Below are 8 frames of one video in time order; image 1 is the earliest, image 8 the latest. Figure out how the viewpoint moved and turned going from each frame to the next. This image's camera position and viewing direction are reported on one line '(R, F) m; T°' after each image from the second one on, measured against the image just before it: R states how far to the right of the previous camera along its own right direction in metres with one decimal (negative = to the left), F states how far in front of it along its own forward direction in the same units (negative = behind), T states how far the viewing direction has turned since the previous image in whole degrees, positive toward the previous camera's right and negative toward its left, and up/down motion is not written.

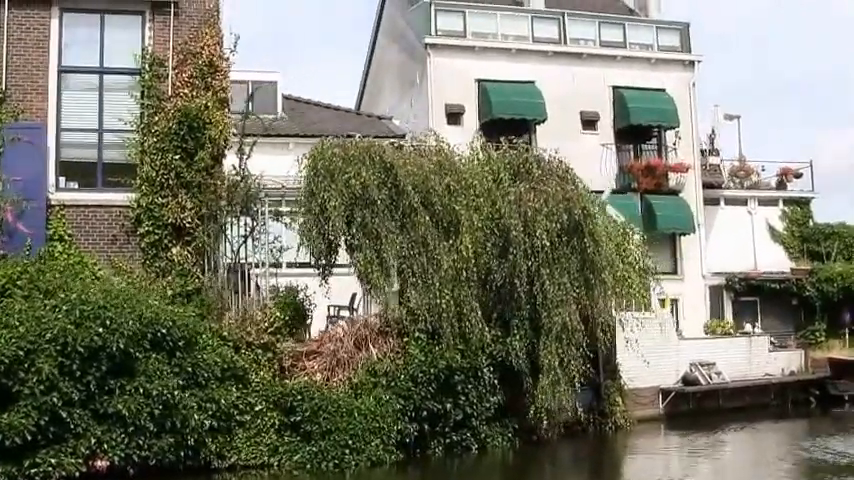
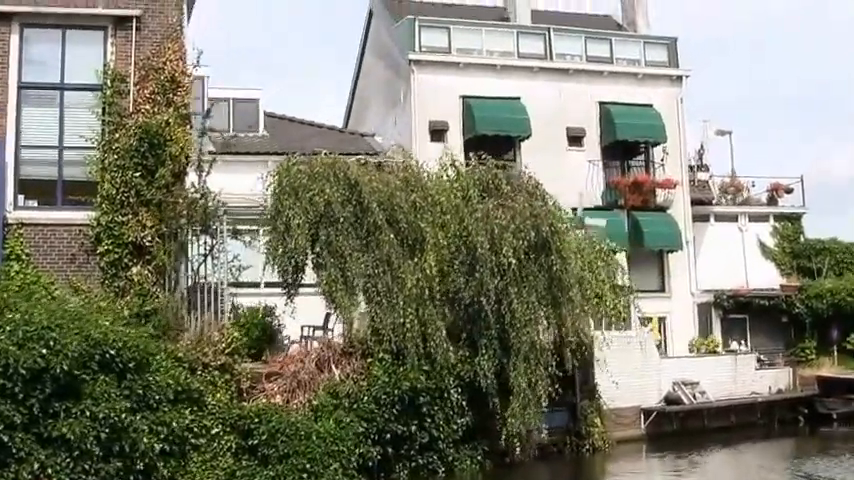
(+0.7, +0.4) m; 0°
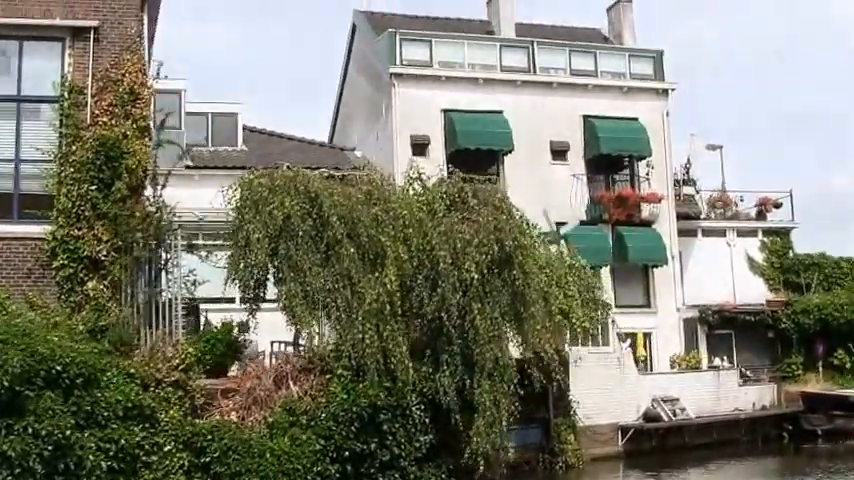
(+0.8, +0.4) m; 0°
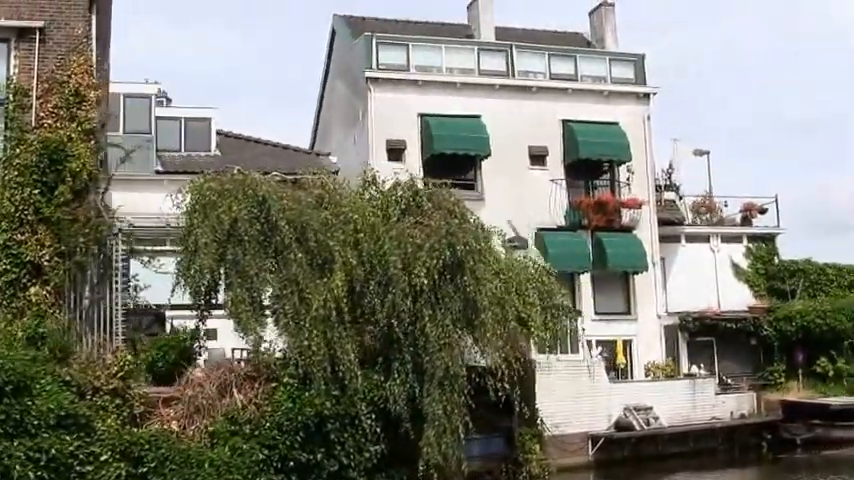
(+0.9, +0.5) m; -1°
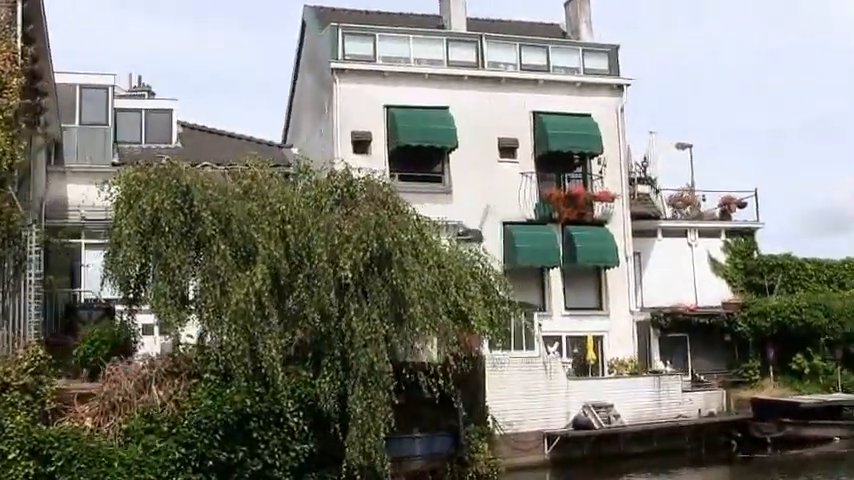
(+1.3, +0.7) m; -1°
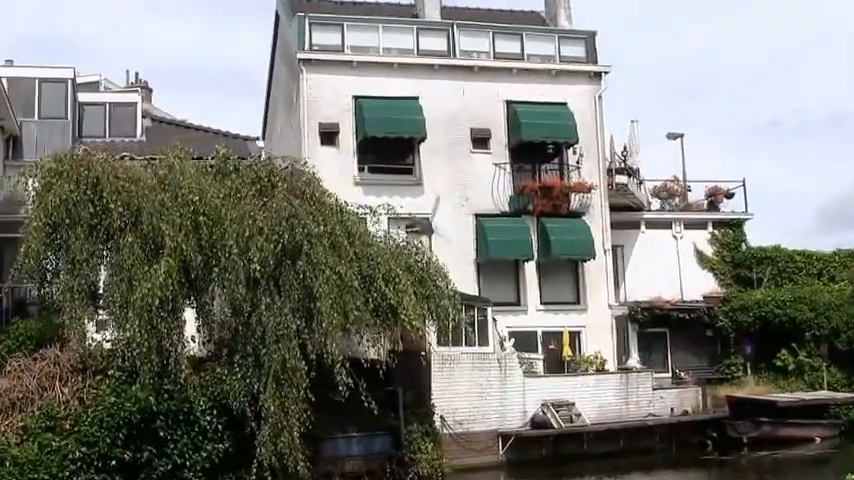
(+1.8, +1.0) m; -2°
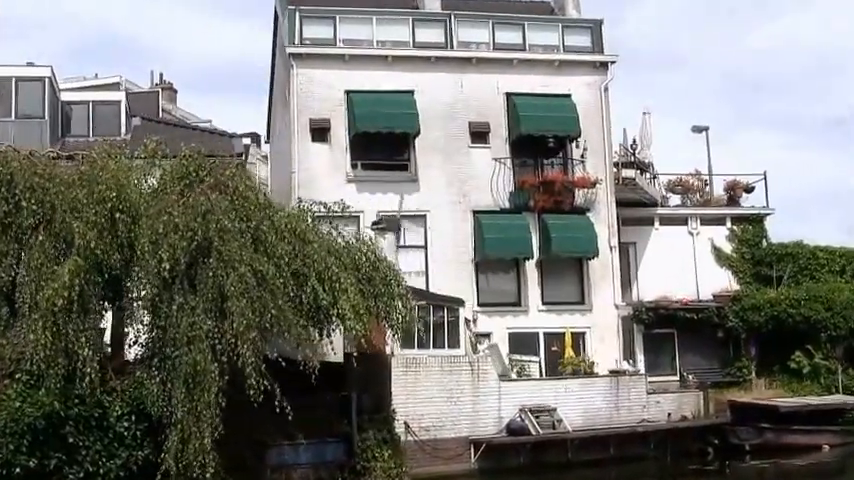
(+2.2, +1.3) m; -4°
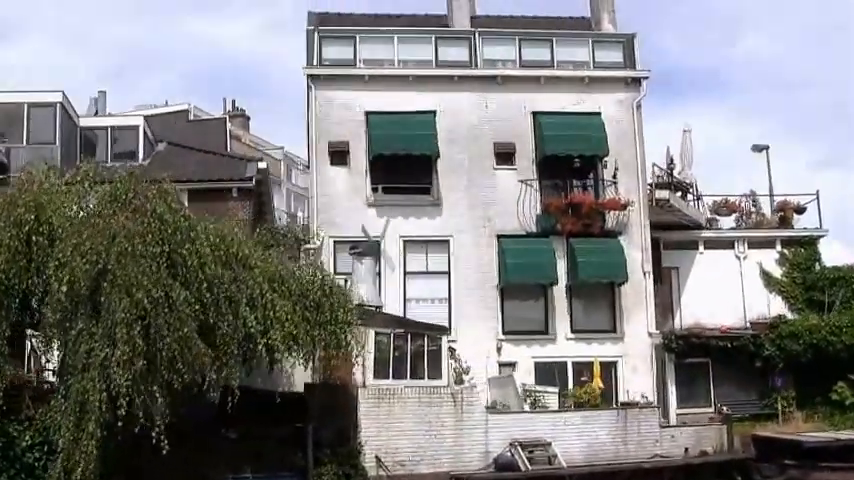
(+2.9, +1.2) m; -6°
